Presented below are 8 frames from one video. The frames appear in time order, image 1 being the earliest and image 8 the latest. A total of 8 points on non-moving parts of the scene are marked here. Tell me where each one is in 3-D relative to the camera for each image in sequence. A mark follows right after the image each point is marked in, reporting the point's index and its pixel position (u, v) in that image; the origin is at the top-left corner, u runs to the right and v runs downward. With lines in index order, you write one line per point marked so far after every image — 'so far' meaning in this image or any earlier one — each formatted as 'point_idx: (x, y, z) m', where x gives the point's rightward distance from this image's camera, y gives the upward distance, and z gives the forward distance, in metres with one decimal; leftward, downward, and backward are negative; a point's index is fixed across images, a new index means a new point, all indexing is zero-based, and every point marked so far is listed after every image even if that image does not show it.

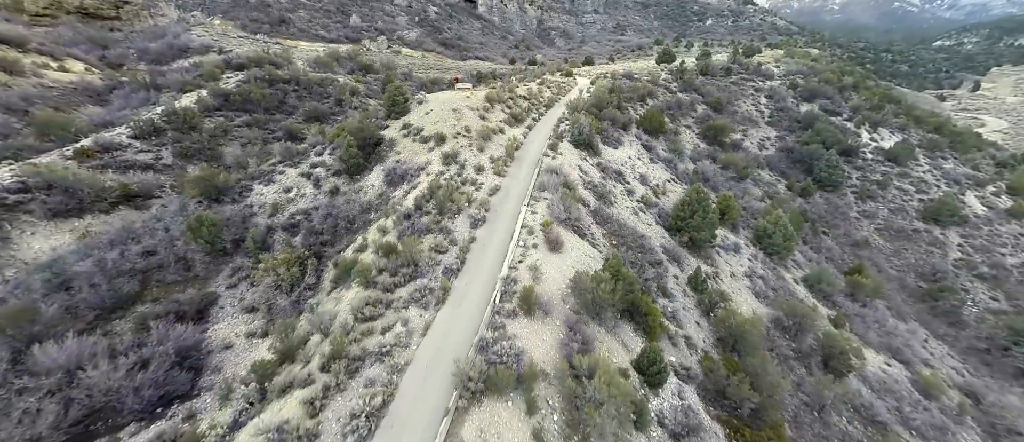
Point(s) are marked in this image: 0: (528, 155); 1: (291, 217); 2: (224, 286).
0: (+0.9, +3.6, +19.2) m
1: (-10.9, +0.2, +16.1) m
2: (-11.9, -2.6, +13.6) m
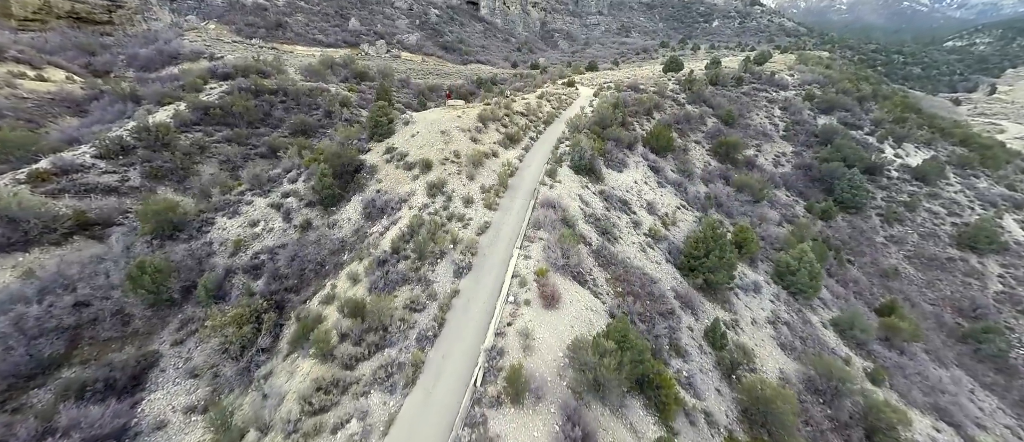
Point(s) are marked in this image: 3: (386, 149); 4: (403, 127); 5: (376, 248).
0: (+0.6, +1.8, +17.3) m
1: (-11.2, -1.5, +14.3) m
2: (-12.3, -4.4, +11.8) m
3: (-7.0, +4.1, +18.4) m
4: (-6.4, +5.5, +19.4) m
5: (-5.7, -1.1, +13.8) m
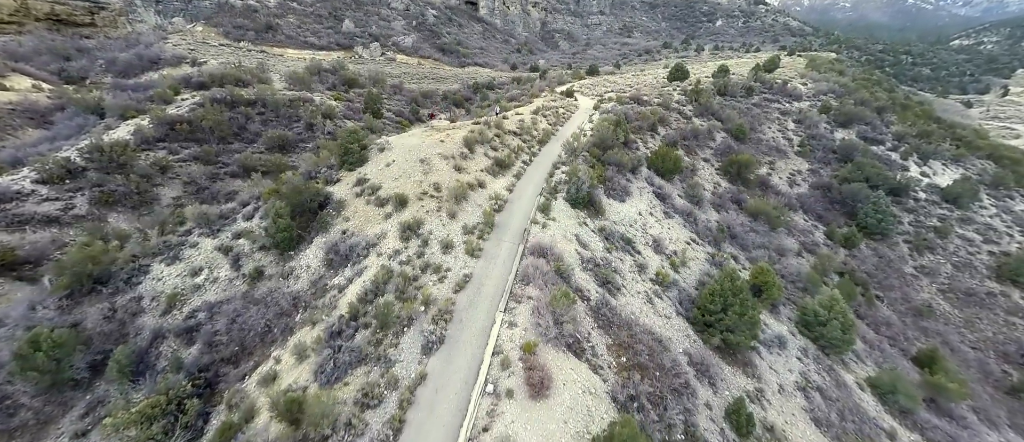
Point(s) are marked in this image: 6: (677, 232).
0: (0.0, -0.2, +15.0) m
1: (-11.8, -3.5, +12.1) m
2: (-12.9, -6.3, +9.5) m
3: (-7.6, +2.1, +16.1) m
4: (-7.0, +3.6, +17.2) m
5: (-6.3, -3.1, +11.6) m
6: (+9.2, -0.7, +18.4) m
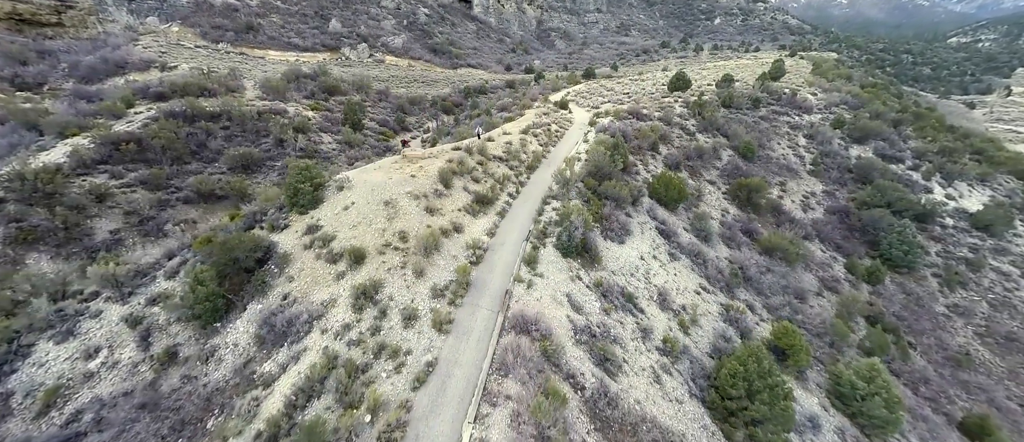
0: (-0.8, -2.3, +12.5) m
1: (-12.6, -5.7, +9.4) m
2: (-13.6, -8.6, +6.9) m
3: (-8.4, -0.1, +13.5) m
4: (-7.8, +1.4, +14.5) m
5: (-7.1, -5.3, +9.0) m
6: (+8.4, -2.8, +15.9) m
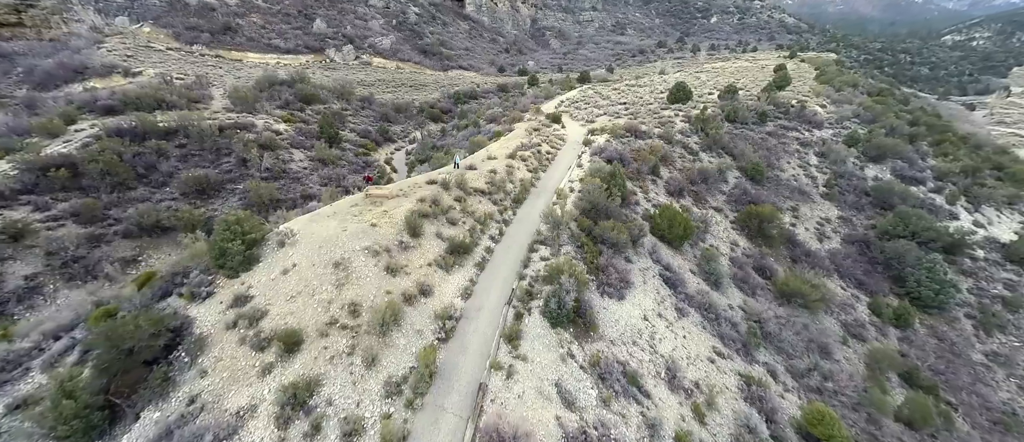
0: (-1.5, -4.5, +10.0) m
1: (-13.3, -8.0, +6.8) m
2: (-14.3, -10.9, +4.3) m
3: (-9.2, -2.3, +10.9) m
4: (-8.6, -0.8, +11.9) m
5: (-7.8, -7.6, +6.4) m
6: (+7.6, -5.0, +13.5) m
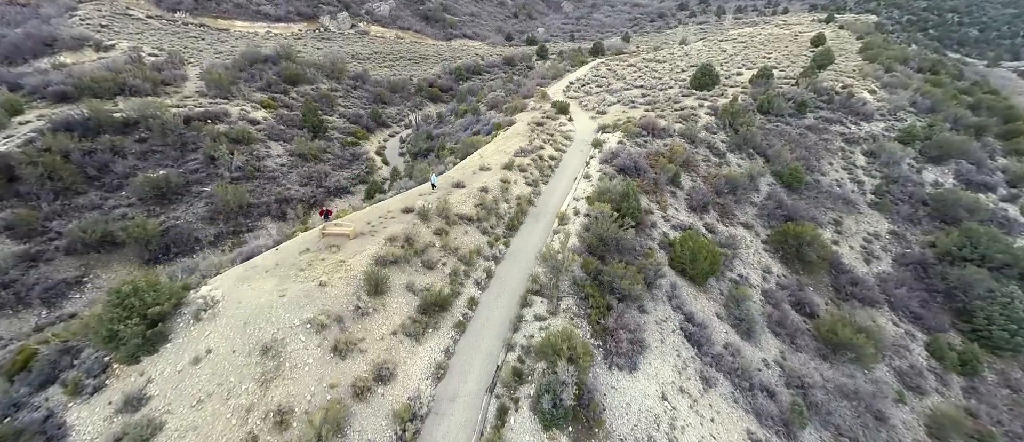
0: (-2.1, -6.6, +7.5) m
1: (-14.0, -10.0, +5.0) m
2: (-15.1, -13.1, +2.7) m
3: (-9.6, -4.1, +8.4) m
4: (-9.0, -2.5, +9.3) m
5: (-8.5, -9.8, +4.4) m
6: (+7.1, -6.9, +10.8) m
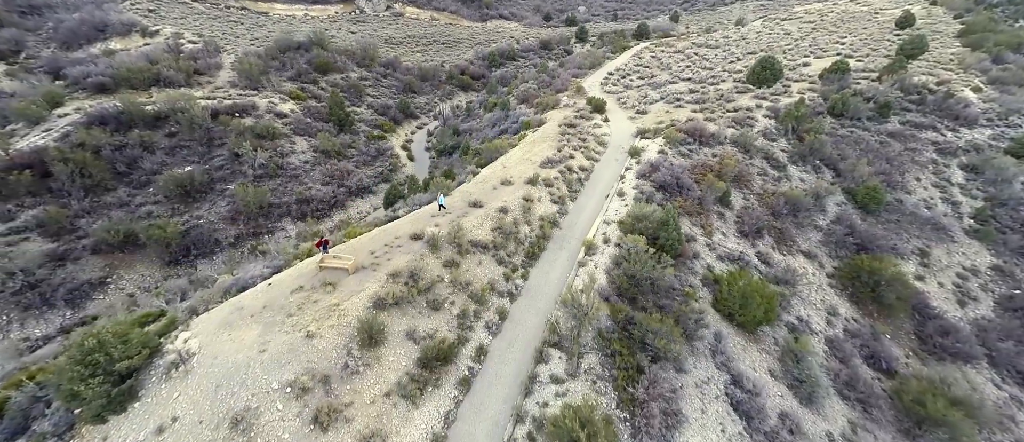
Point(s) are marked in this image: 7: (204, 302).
0: (-2.2, -8.0, +6.3) m
1: (-14.4, -10.9, +4.9) m
2: (-15.9, -14.1, +3.0) m
3: (-9.5, -5.1, +7.7) m
4: (-8.7, -3.5, +8.5) m
5: (-9.0, -11.0, +3.9) m
6: (+7.2, -8.6, +8.8) m
7: (-10.1, -2.7, +10.6) m
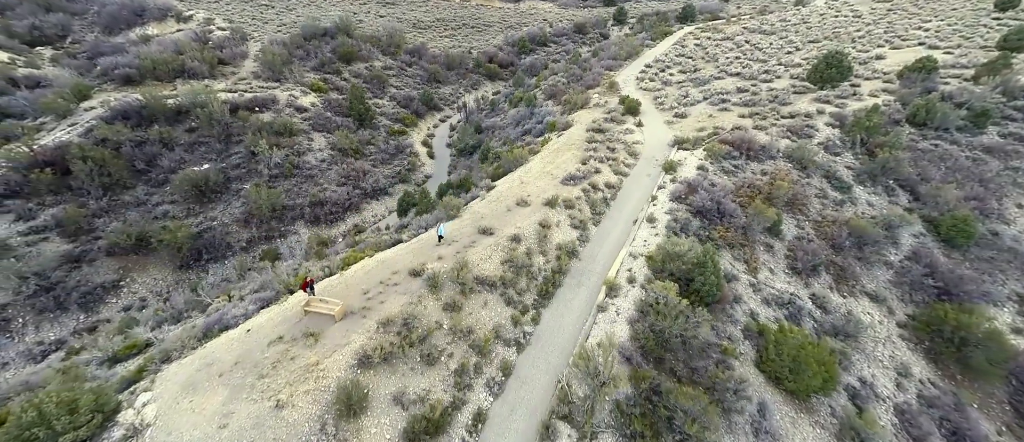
0: (-2.7, -9.5, +5.2) m
1: (-15.1, -11.9, +4.9) m
2: (-16.9, -15.0, +3.2) m
3: (-9.7, -6.2, +7.0) m
4: (-8.8, -4.6, +7.7) m
5: (-9.8, -12.2, +3.5) m
6: (+6.9, -10.5, +7.1) m
7: (-9.9, -3.6, +9.9) m
